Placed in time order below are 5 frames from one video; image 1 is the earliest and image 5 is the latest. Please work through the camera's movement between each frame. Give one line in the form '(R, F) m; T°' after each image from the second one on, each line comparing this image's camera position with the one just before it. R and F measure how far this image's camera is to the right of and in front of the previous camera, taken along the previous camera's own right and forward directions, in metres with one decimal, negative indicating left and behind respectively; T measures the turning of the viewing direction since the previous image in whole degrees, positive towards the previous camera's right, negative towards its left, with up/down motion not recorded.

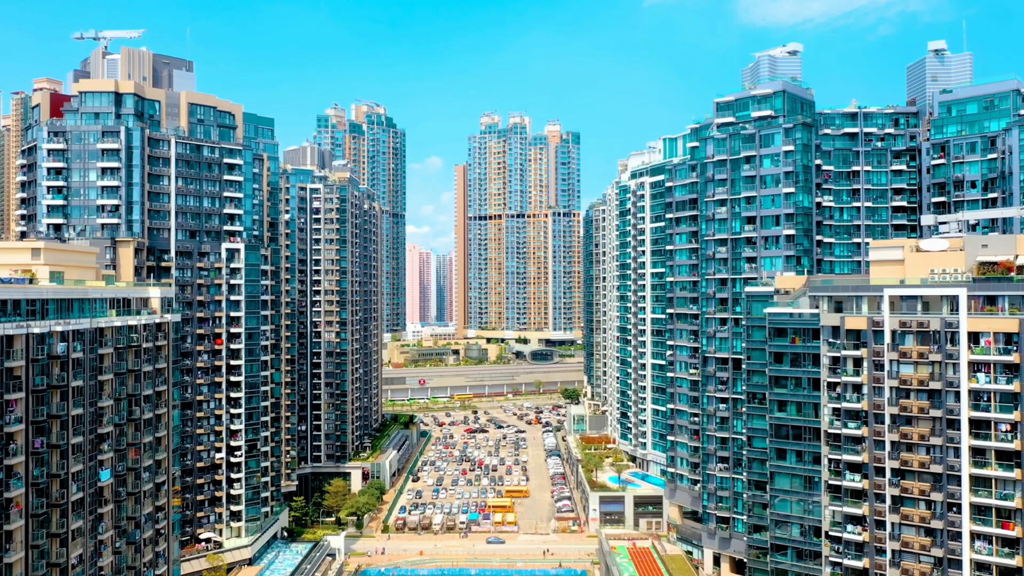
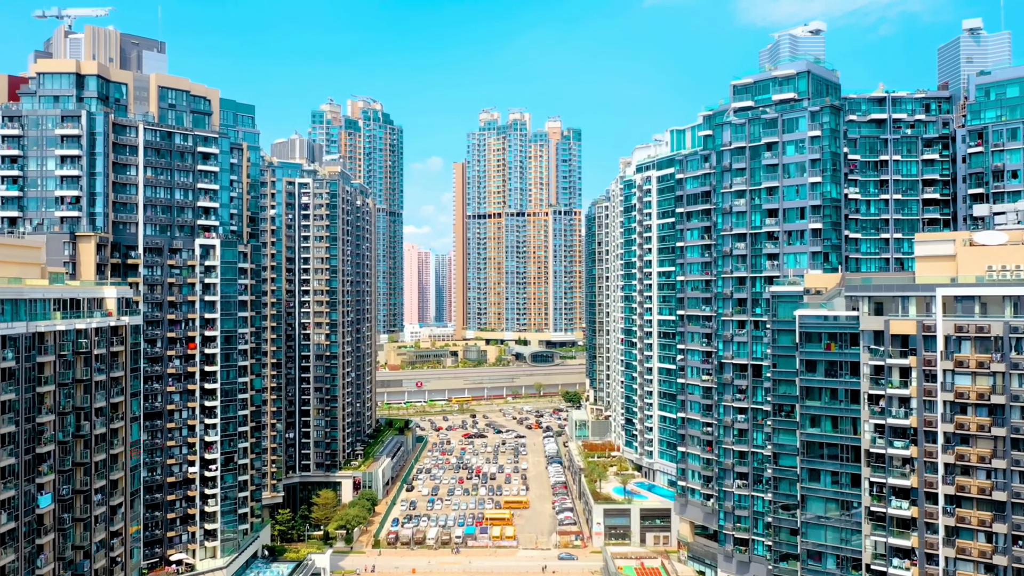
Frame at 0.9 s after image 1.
(+0.2, +6.5) m; 0°
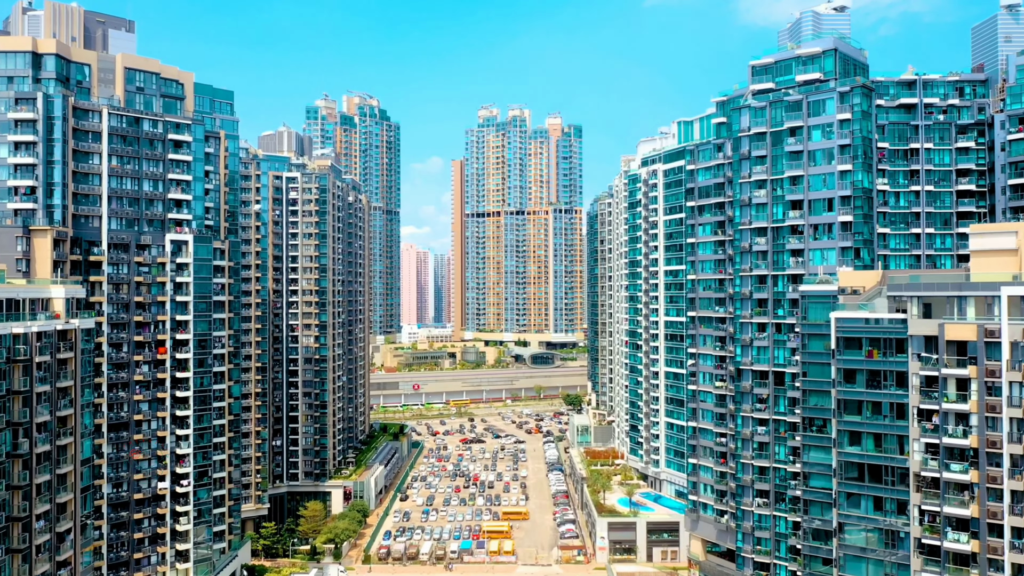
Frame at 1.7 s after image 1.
(+0.2, +6.1) m; 0°
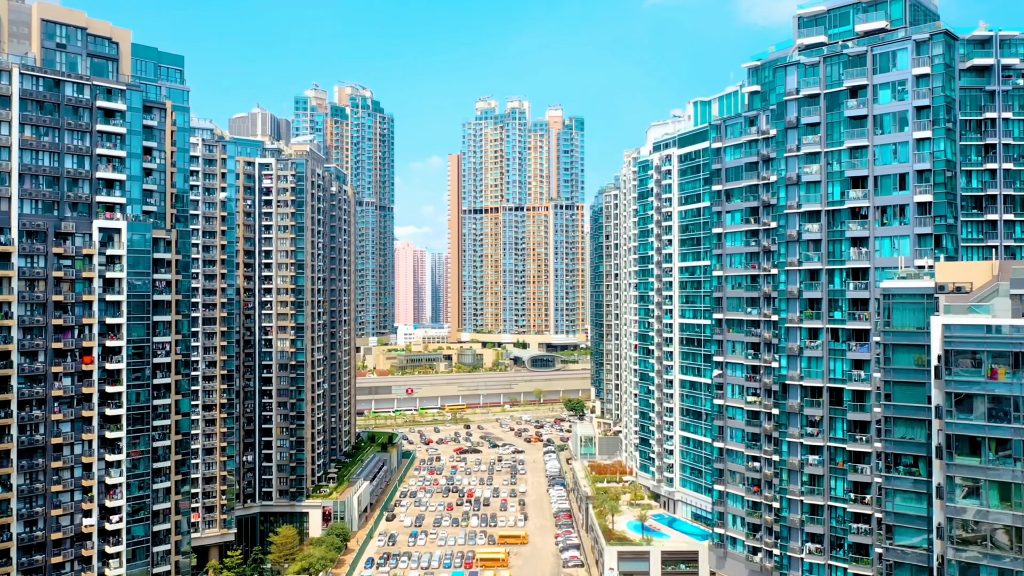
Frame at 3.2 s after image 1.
(+0.3, +11.5) m; 0°
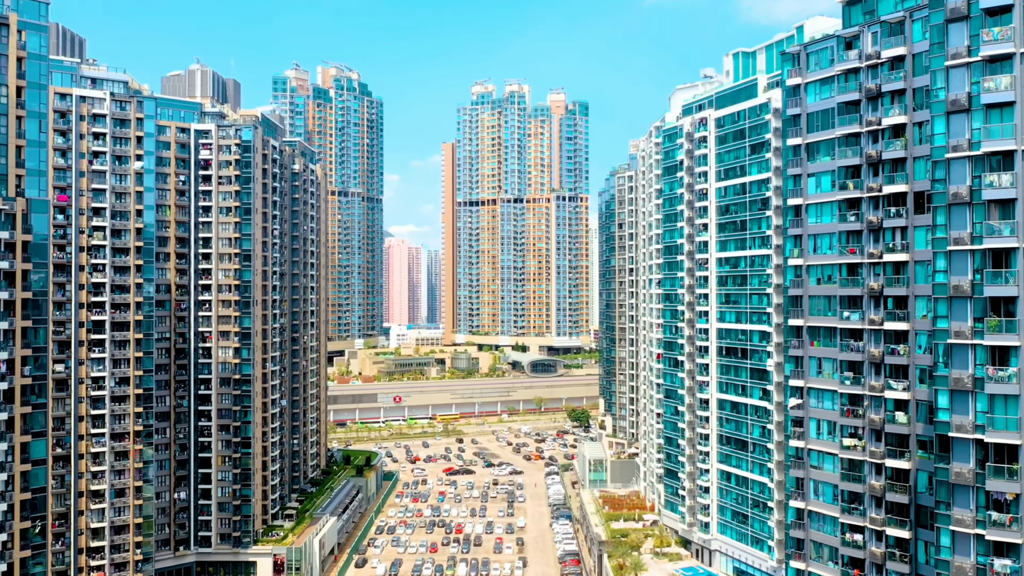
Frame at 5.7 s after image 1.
(+0.5, +20.1) m; 0°
